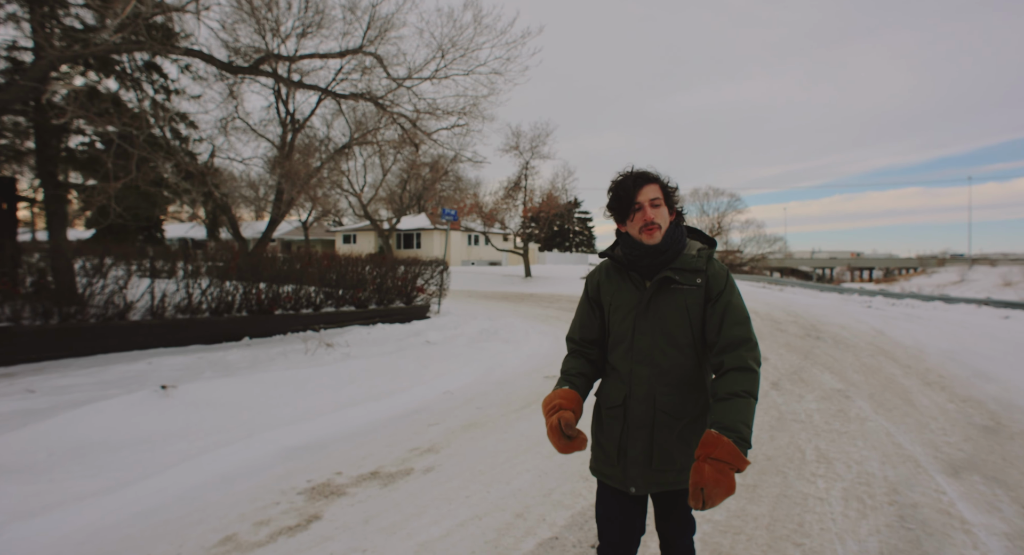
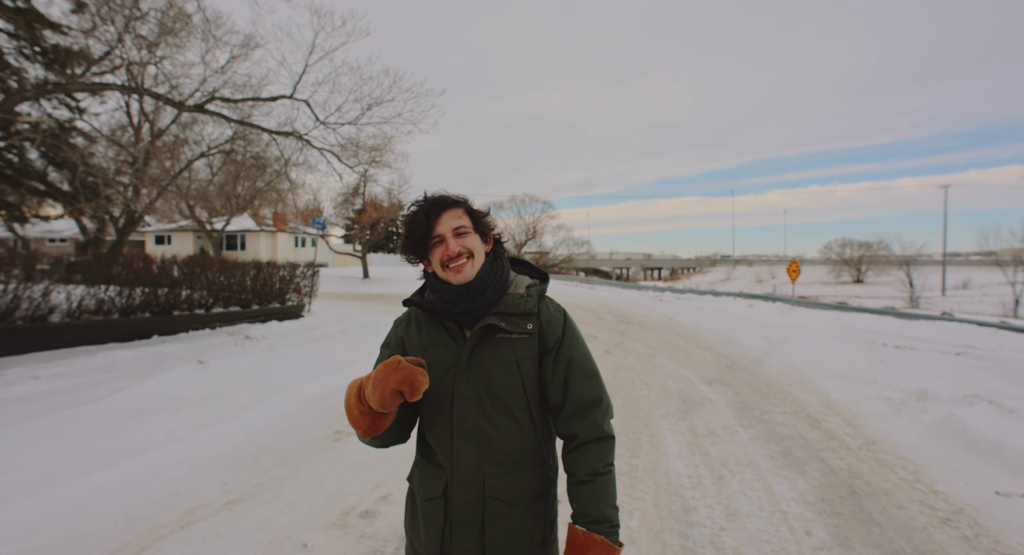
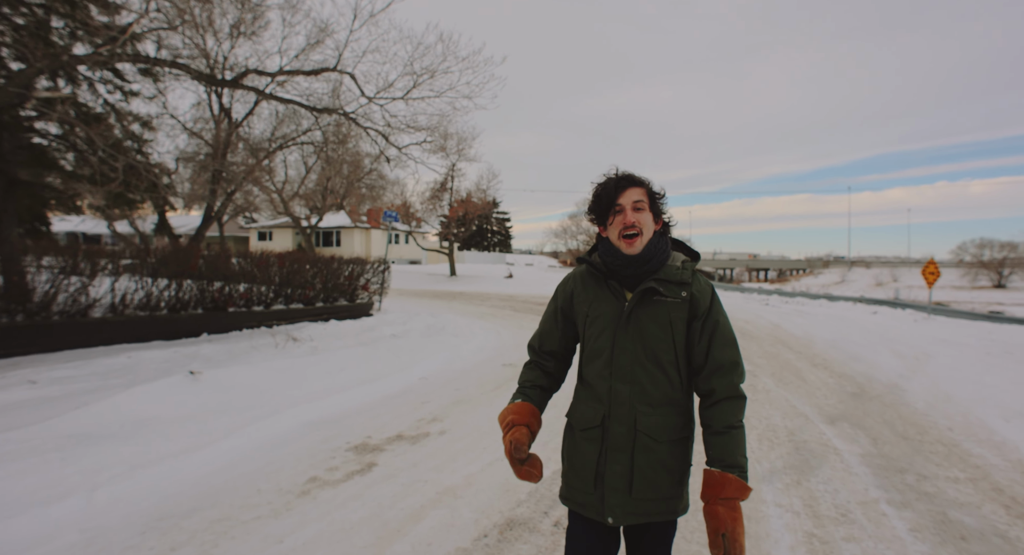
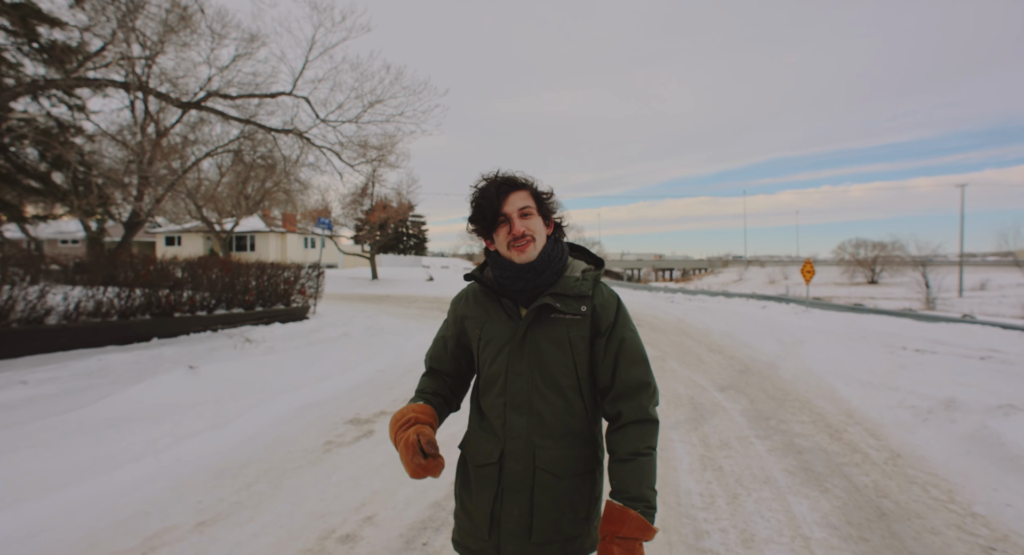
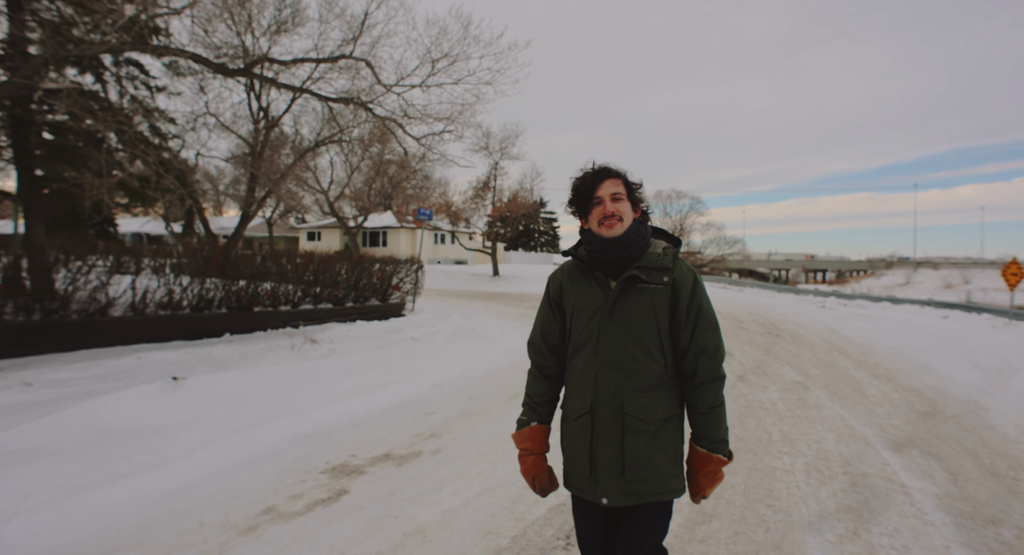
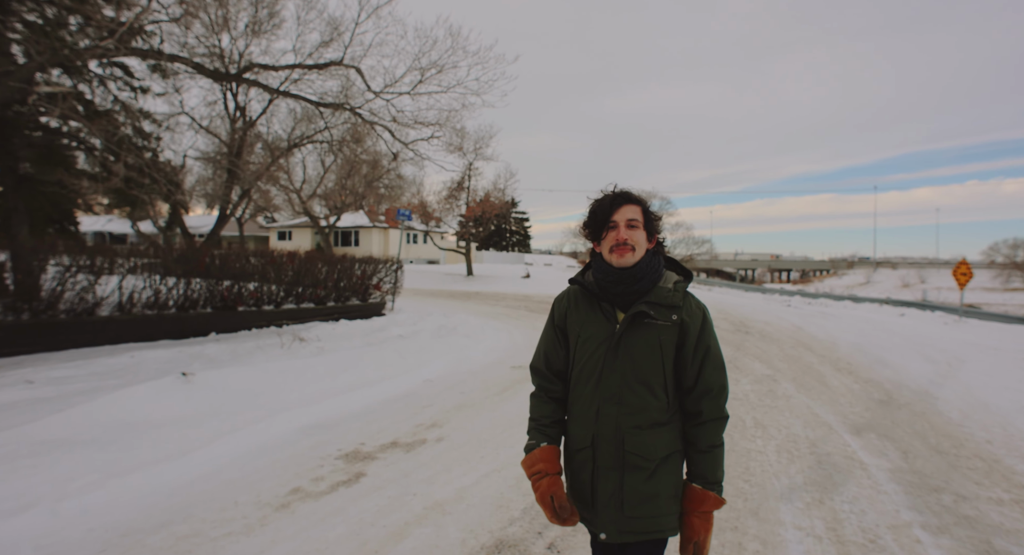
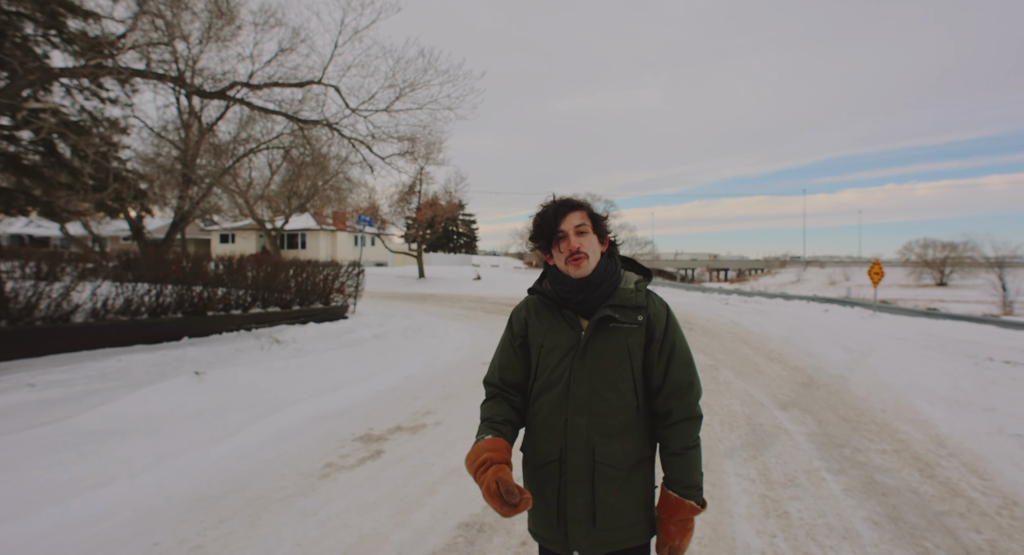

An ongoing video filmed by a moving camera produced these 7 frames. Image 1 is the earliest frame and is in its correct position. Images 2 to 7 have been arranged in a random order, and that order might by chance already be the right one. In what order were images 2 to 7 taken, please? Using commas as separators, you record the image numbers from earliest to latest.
5, 6, 3, 7, 4, 2
